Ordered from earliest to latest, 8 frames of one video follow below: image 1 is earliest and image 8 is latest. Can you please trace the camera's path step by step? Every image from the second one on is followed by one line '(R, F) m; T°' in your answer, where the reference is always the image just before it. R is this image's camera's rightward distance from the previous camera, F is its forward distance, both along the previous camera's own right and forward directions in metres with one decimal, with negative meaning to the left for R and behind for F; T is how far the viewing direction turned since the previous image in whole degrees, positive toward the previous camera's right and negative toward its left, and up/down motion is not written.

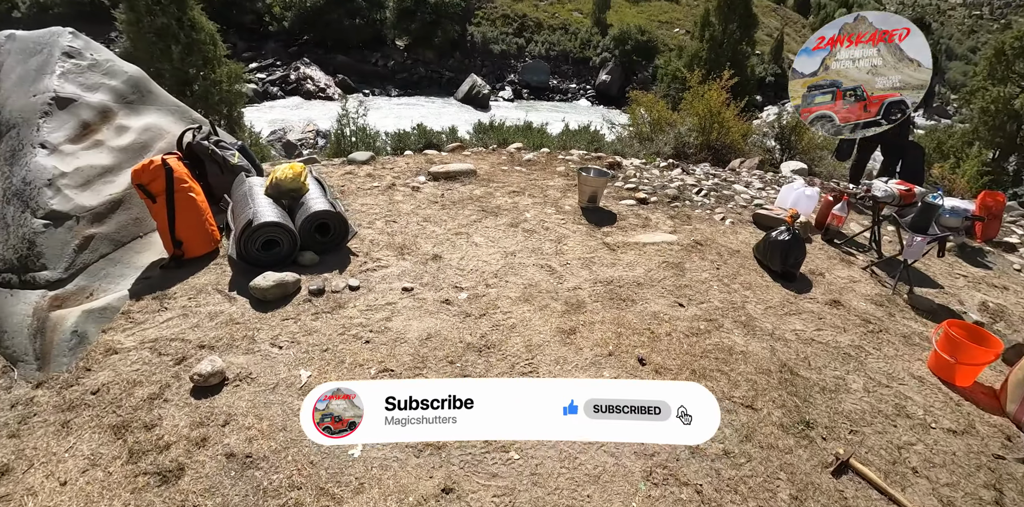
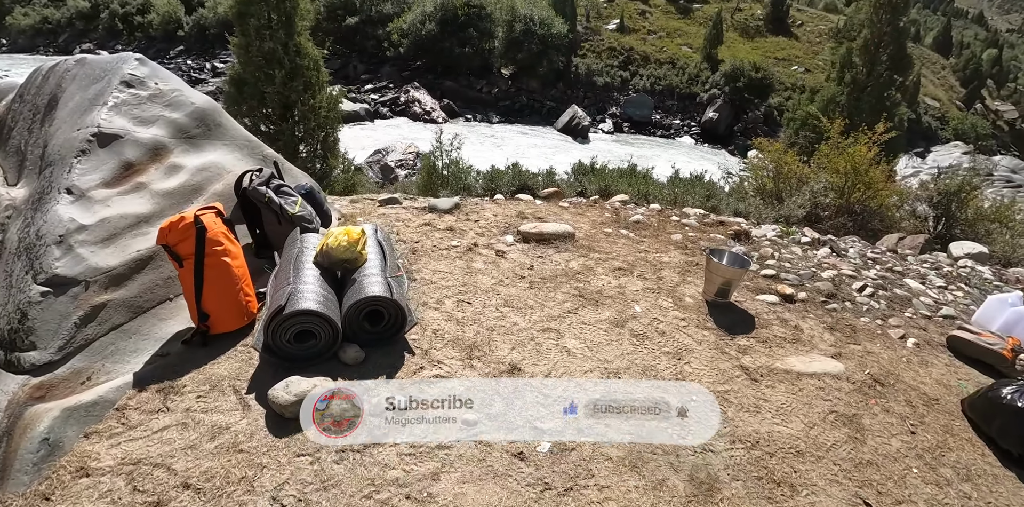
(-0.2, +1.0) m; -10°
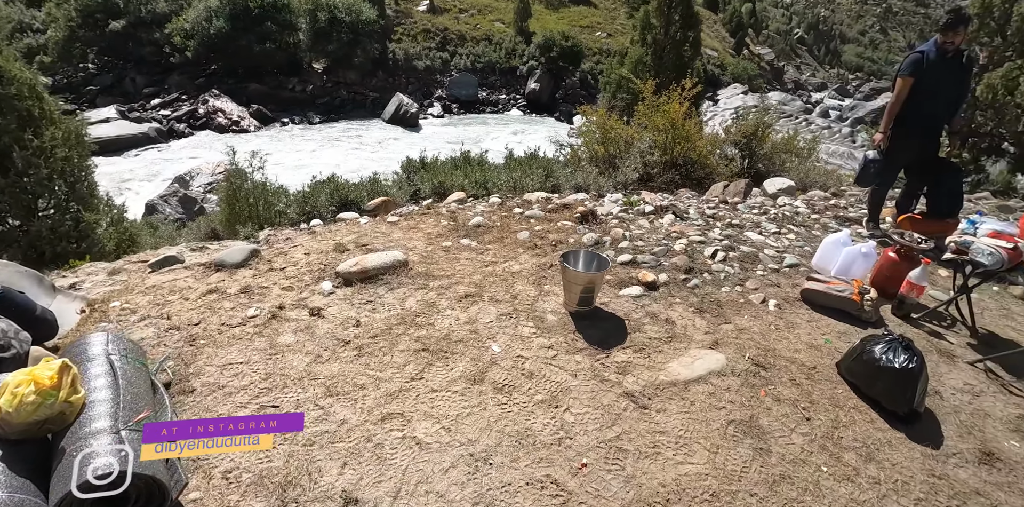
(+0.4, +0.8) m; +16°
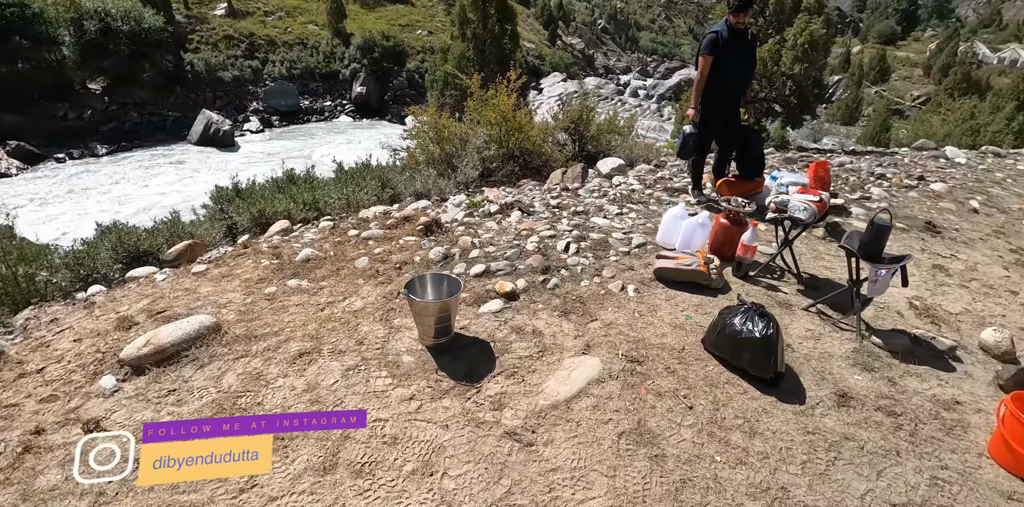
(+0.2, +0.4) m; +16°
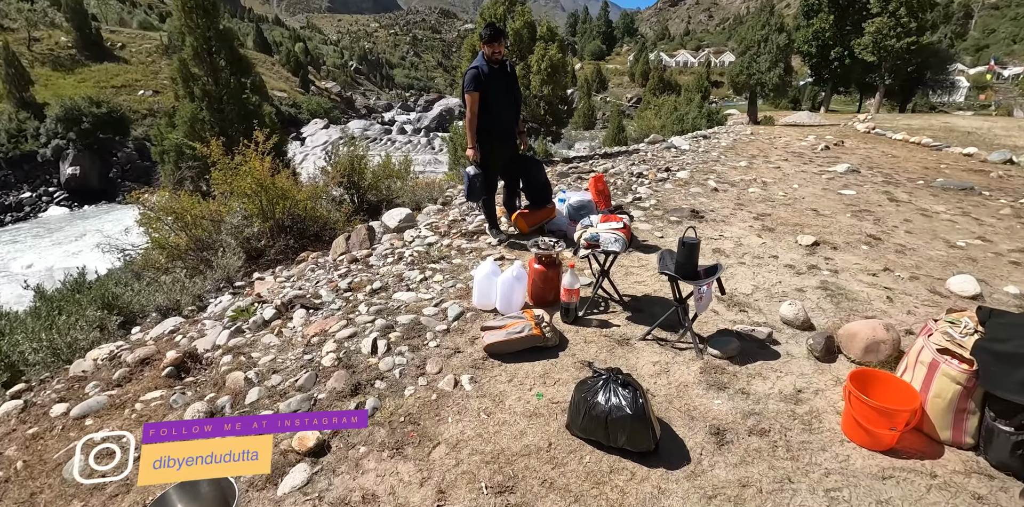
(+0.2, +0.7) m; +22°
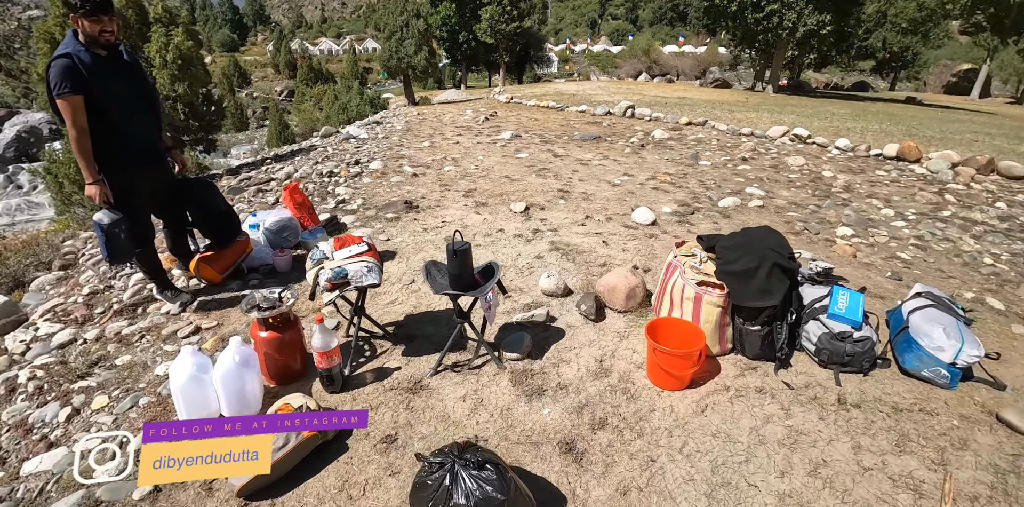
(-0.2, +0.8) m; +34°
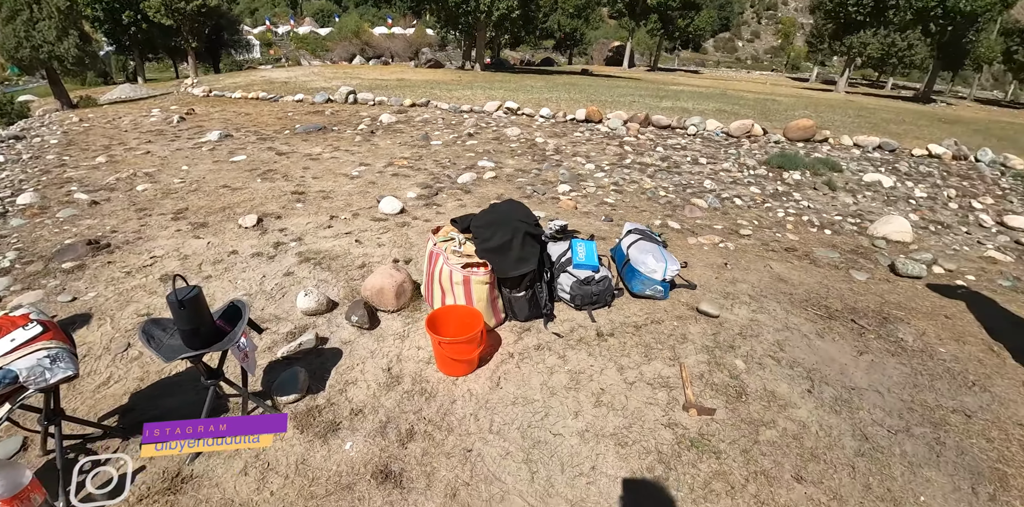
(0.0, +0.1) m; +27°
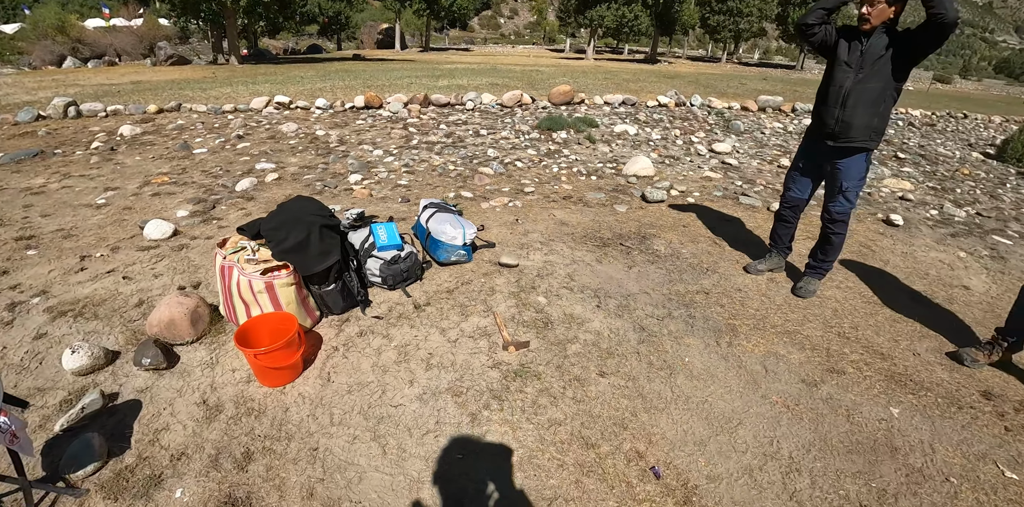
(0.0, -0.2) m; +20°
